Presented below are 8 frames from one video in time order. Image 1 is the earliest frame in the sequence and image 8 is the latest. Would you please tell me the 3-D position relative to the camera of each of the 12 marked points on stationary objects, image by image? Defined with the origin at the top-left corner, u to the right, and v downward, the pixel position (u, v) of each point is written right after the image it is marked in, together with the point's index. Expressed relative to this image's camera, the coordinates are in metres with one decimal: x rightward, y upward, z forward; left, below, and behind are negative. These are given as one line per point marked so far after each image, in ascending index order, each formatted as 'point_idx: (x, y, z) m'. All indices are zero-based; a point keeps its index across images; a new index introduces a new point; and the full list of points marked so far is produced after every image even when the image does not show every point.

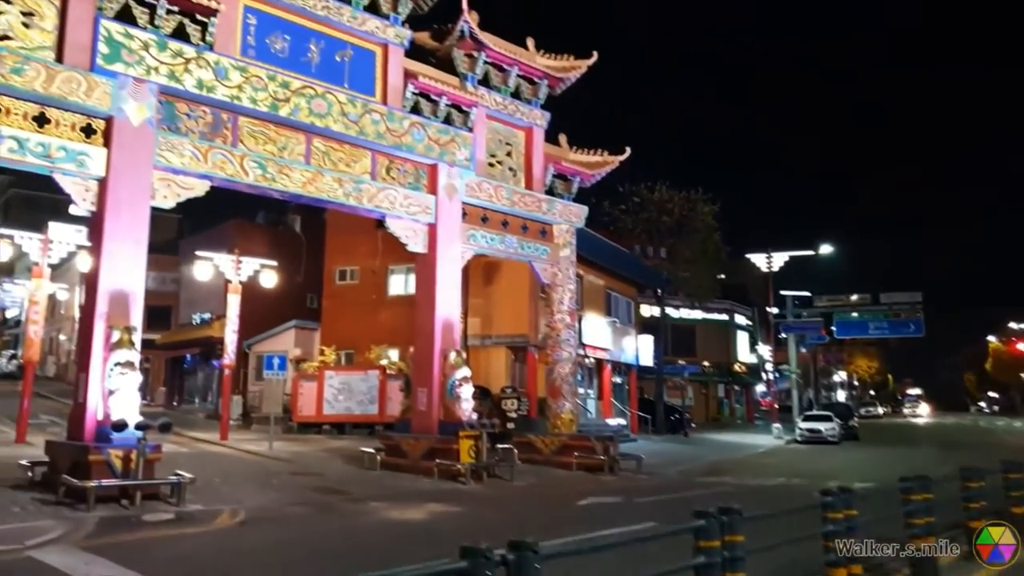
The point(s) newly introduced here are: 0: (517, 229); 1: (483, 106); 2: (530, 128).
0: (+0.1, +1.0, +12.5) m
1: (-0.5, +2.8, +12.0) m
2: (+0.3, +2.6, +12.8) m
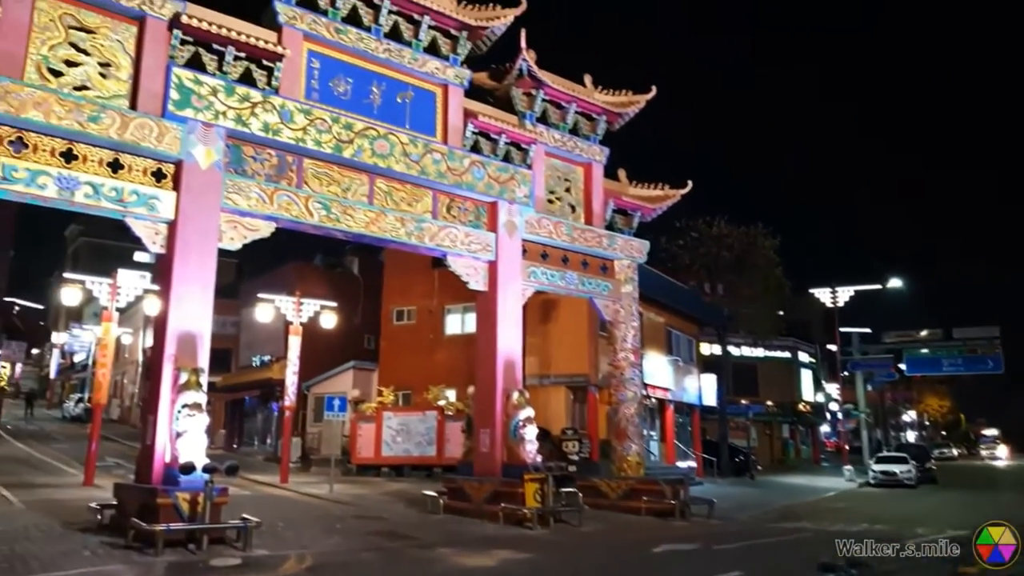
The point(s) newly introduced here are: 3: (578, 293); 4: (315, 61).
0: (+1.0, +0.4, +12.3) m
1: (+0.5, +2.2, +12.0) m
2: (+1.3, +2.0, +12.7) m
3: (+1.0, -0.1, +12.1) m
4: (-2.5, +2.8, +9.9) m
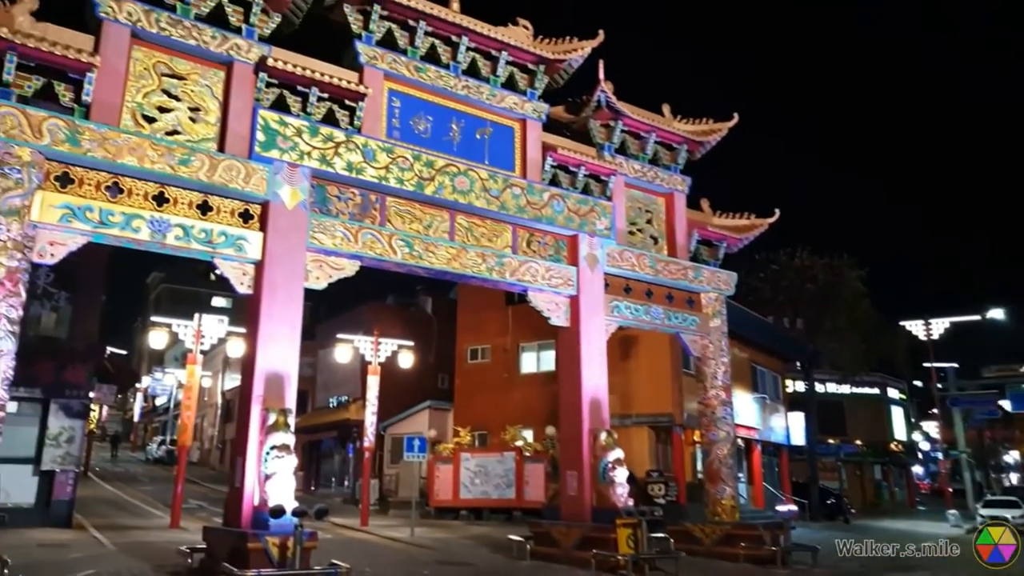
0: (+2.3, -0.1, +11.9) m
1: (+1.6, +1.7, +11.7) m
2: (+2.5, +1.5, +12.3) m
3: (+2.3, -0.6, +11.7) m
4: (-1.5, +2.4, +9.9) m
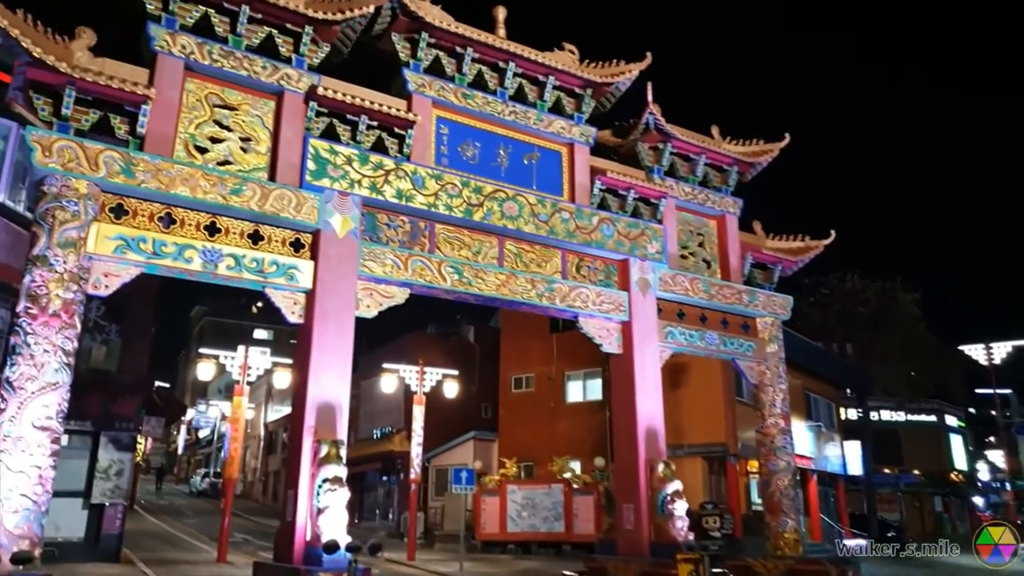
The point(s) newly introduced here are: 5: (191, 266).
0: (+3.0, -0.5, +11.5) m
1: (+2.3, +1.3, +11.5) m
2: (+3.2, +1.1, +12.0) m
3: (+3.0, -0.9, +11.3) m
4: (-0.9, +2.0, +9.8) m
5: (-3.2, +0.2, +7.7) m
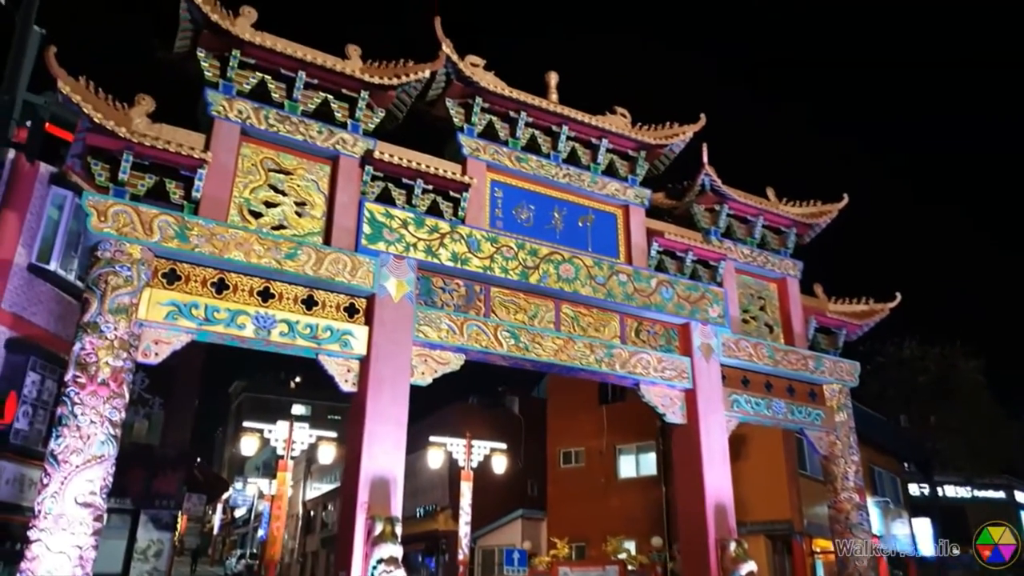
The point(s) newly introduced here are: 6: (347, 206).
0: (+3.8, -1.4, +10.9) m
1: (+3.1, +0.4, +11.1) m
2: (+4.0, +0.1, +11.6) m
3: (+3.7, -1.8, +10.7) m
4: (-0.2, +1.2, +9.6) m
5: (-2.6, -0.4, +7.5) m
6: (-1.8, +0.9, +8.4) m
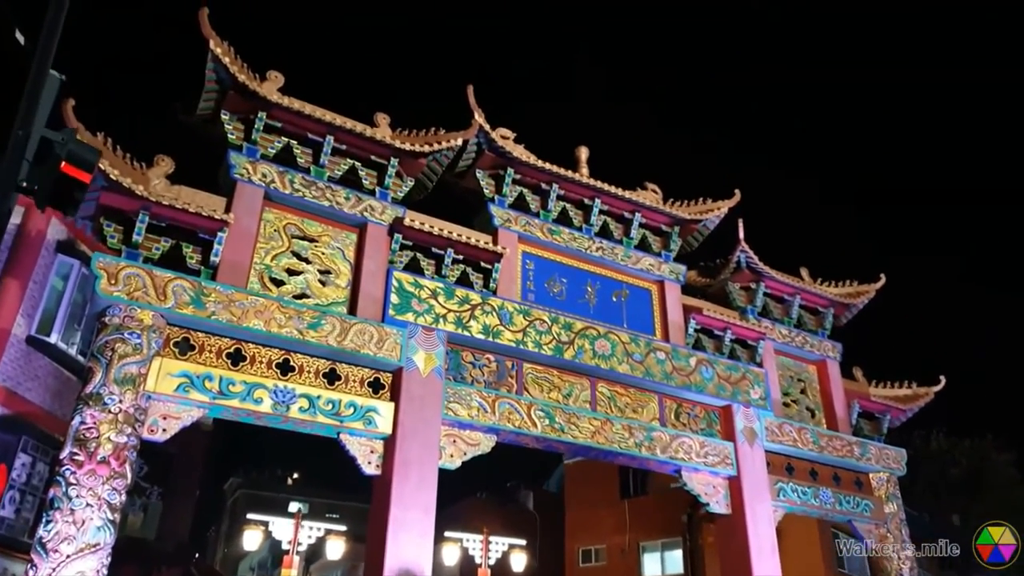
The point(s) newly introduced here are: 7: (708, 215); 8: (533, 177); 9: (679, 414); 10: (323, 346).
0: (+4.1, -2.5, +10.2) m
1: (+3.4, -0.7, +10.5) m
2: (+4.4, -1.0, +11.0) m
3: (+4.1, -2.9, +9.9) m
4: (+0.2, +0.3, +9.2) m
5: (-2.2, -1.0, +6.8) m
6: (-1.4, +0.1, +7.9) m
7: (+2.6, +1.0, +10.3) m
8: (+0.2, +1.3, +9.4) m
9: (+2.0, -1.5, +9.3) m
10: (-1.7, -0.5, +7.3) m
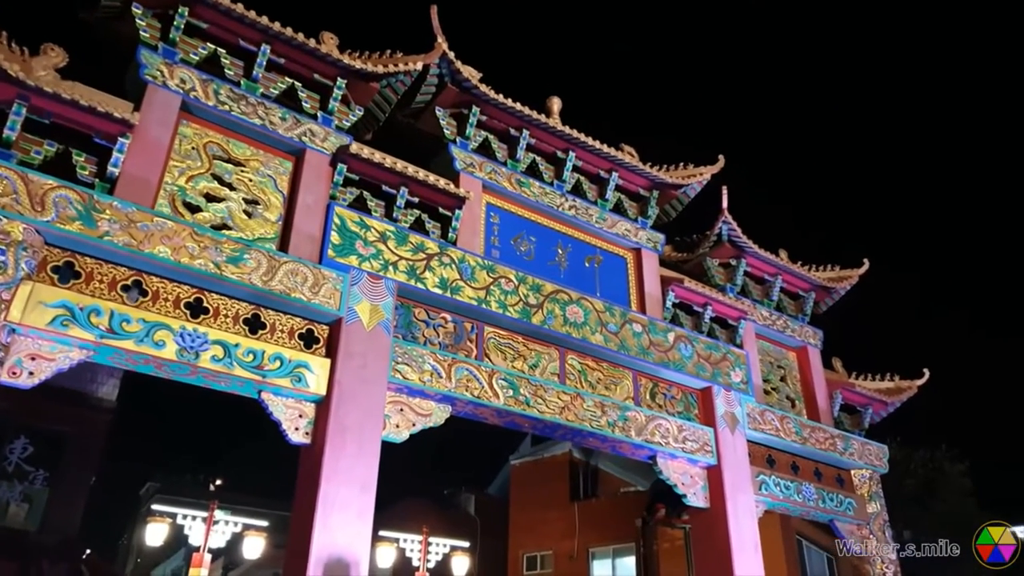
0: (+3.5, -2.2, +9.3) m
1: (+2.9, -0.4, +9.6) m
2: (+3.8, -0.8, +10.1) m
3: (+3.5, -2.6, +9.0) m
4: (-0.2, +0.8, +8.0) m
5: (-2.4, -0.4, +5.5) m
6: (-1.7, +0.7, +6.7) m
7: (+2.1, +1.3, +9.3) m
8: (-0.1, +1.8, +8.3) m
9: (+1.5, -1.1, +8.3) m
10: (-2.0, 0.0, +5.9) m
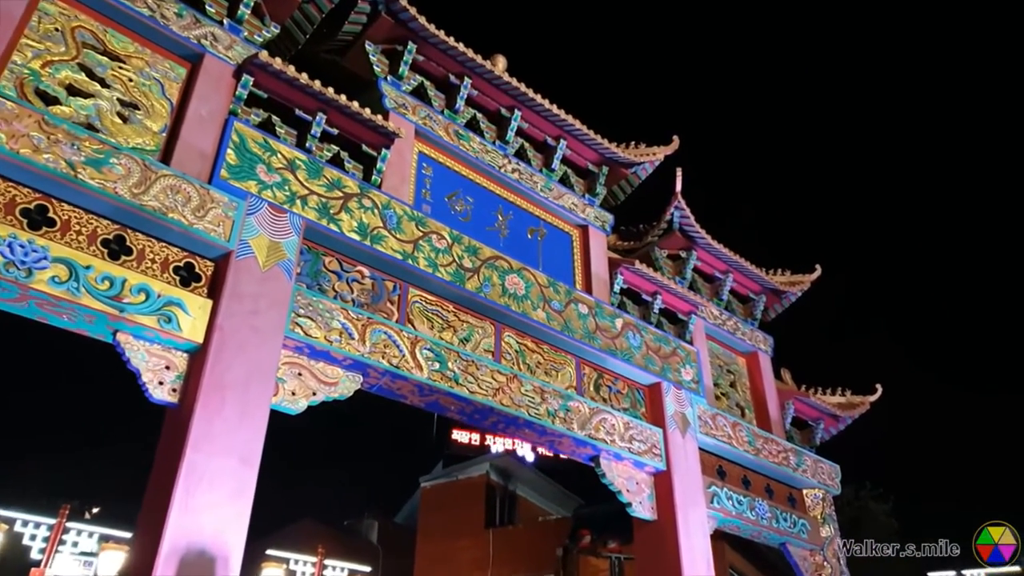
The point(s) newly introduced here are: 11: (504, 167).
0: (+2.7, -2.2, +8.3) m
1: (+2.1, -0.3, +8.7) m
2: (+2.9, -0.8, +9.3) m
3: (+2.7, -2.5, +8.0) m
4: (-0.8, +1.1, +6.9) m
5: (-2.8, +0.1, +4.1) m
6: (-2.1, +1.1, +5.4) m
7: (+1.4, +1.4, +8.5) m
8: (-0.7, +2.1, +7.2) m
9: (+0.8, -0.9, +7.2) m
10: (-2.4, +0.6, +4.6) m
11: (-0.1, +1.2, +7.5) m
